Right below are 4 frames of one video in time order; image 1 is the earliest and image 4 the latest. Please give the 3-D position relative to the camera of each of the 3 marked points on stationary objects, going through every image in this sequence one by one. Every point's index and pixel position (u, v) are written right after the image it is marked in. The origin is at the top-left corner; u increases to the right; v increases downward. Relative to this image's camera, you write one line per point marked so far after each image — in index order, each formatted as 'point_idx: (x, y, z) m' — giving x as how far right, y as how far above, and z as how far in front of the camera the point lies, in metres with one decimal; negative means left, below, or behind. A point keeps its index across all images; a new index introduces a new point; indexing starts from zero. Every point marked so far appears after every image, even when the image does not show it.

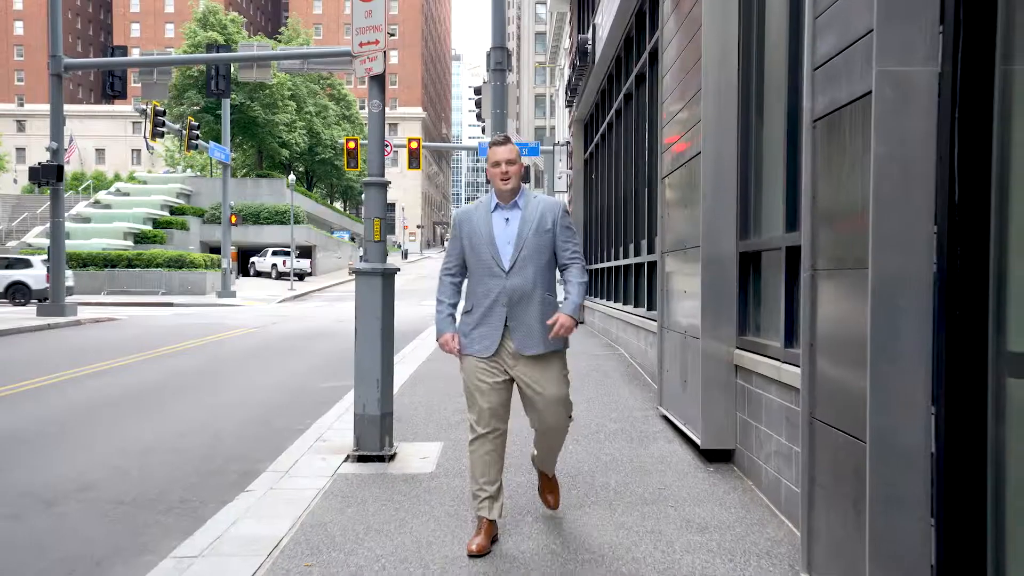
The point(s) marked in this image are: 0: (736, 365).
0: (+1.4, -0.5, +5.6) m
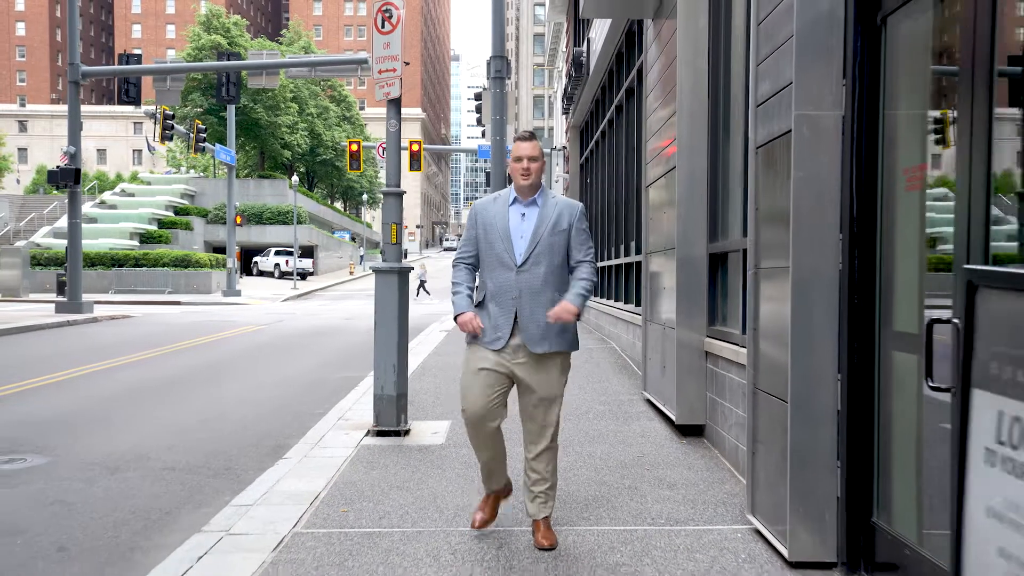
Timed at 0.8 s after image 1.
0: (+1.4, -0.5, +6.4) m
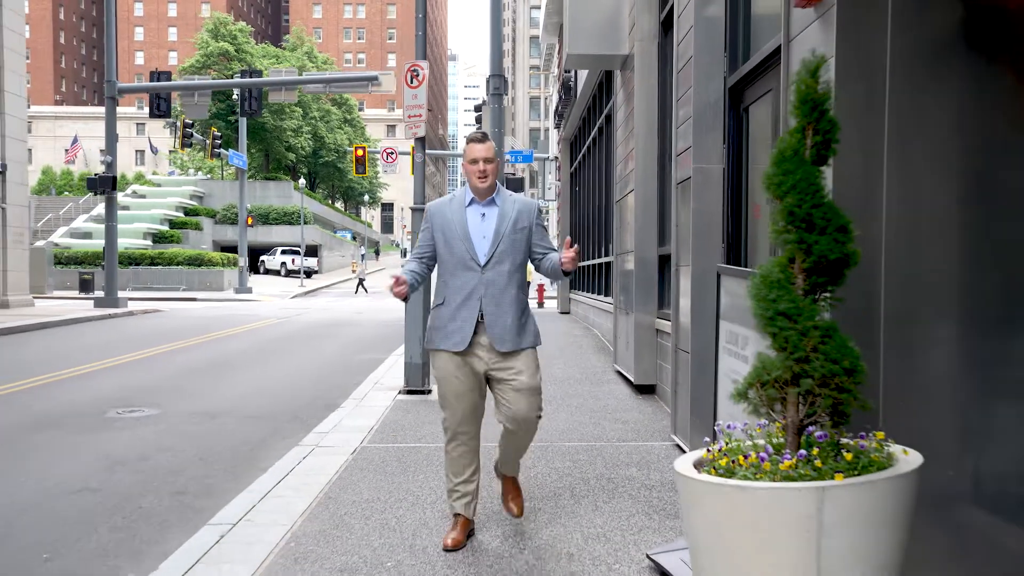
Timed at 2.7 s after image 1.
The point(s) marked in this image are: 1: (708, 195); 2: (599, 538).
0: (+1.4, -0.4, +8.5) m
1: (+1.3, +0.6, +5.9) m
2: (+0.4, -1.2, +4.3) m
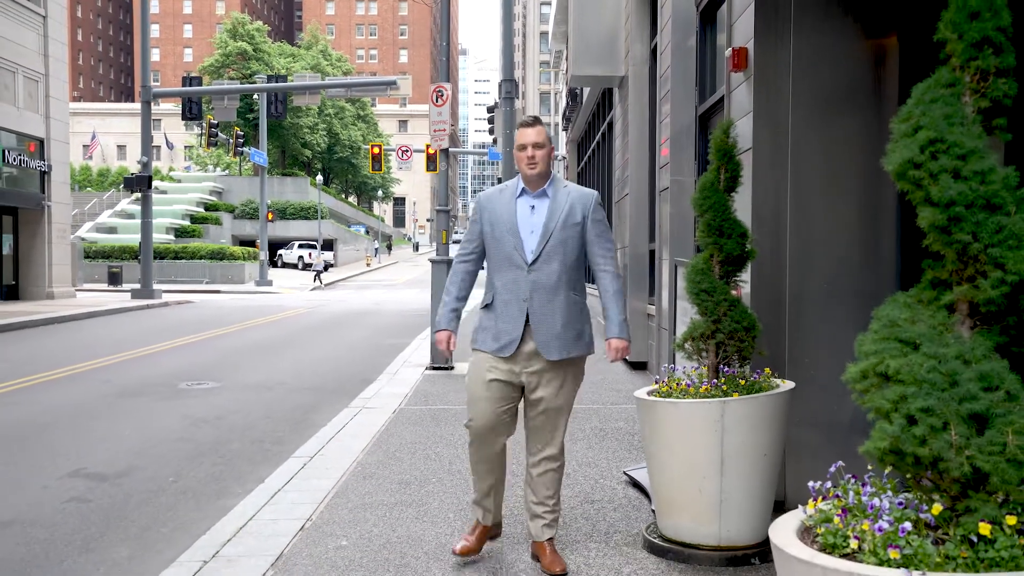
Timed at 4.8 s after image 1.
0: (+1.5, -0.3, +9.9) m
1: (+1.4, +0.7, +7.2) m
2: (+0.5, -1.1, +5.6) m
